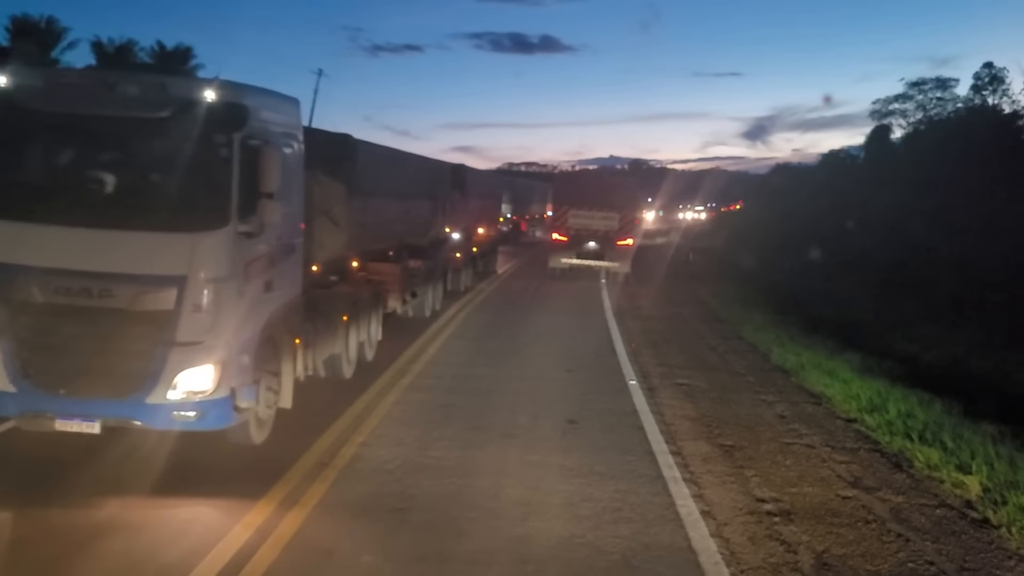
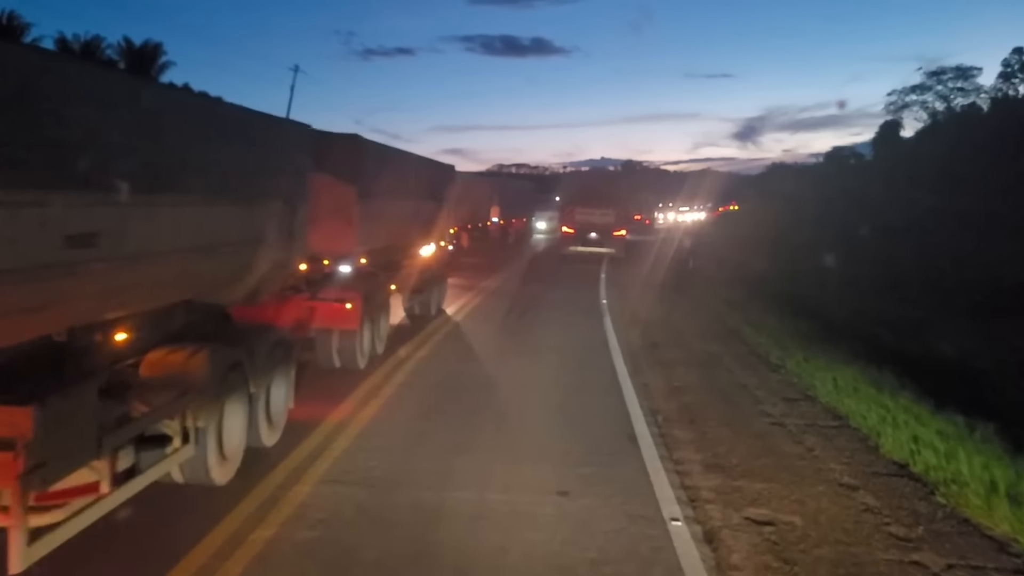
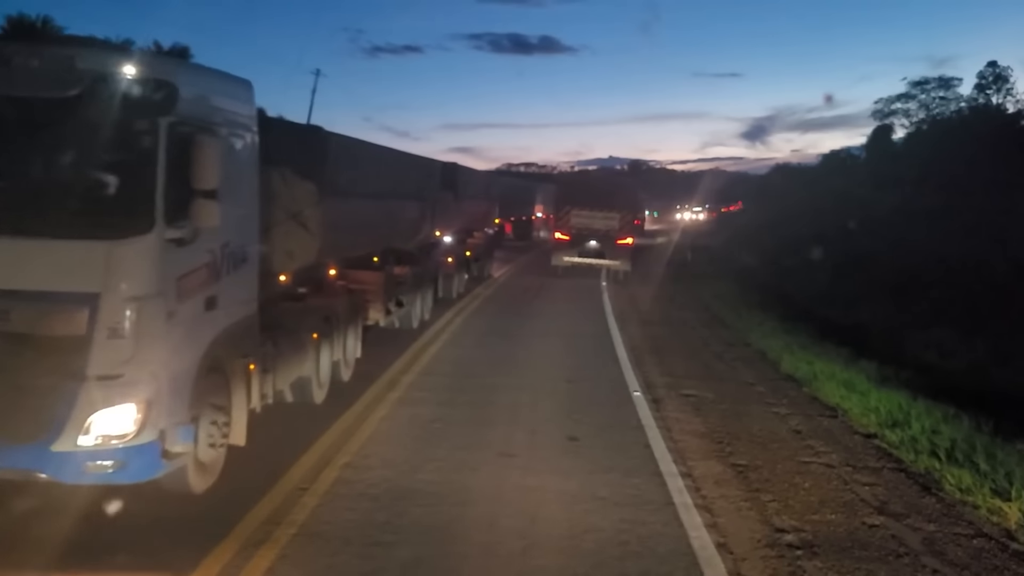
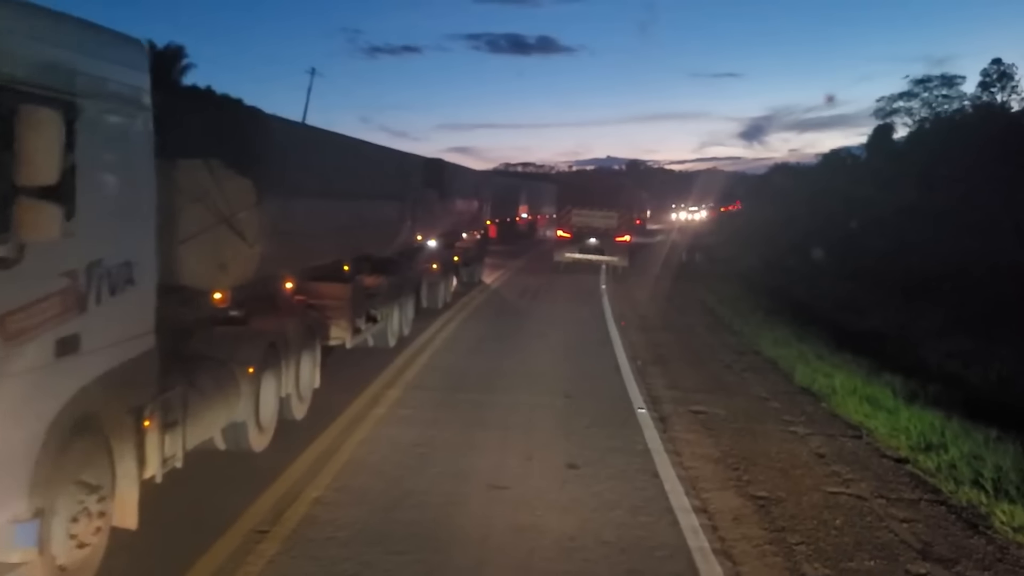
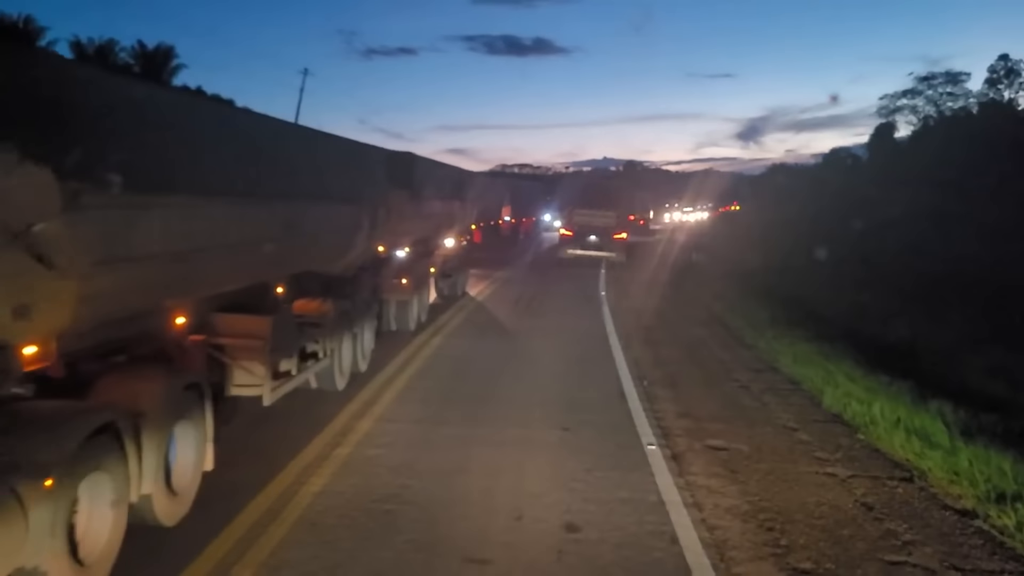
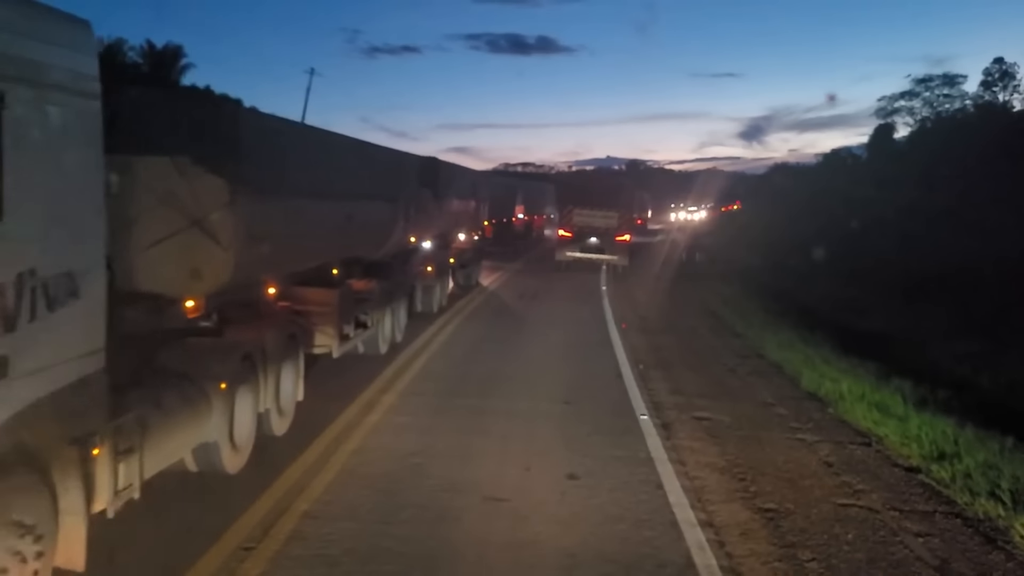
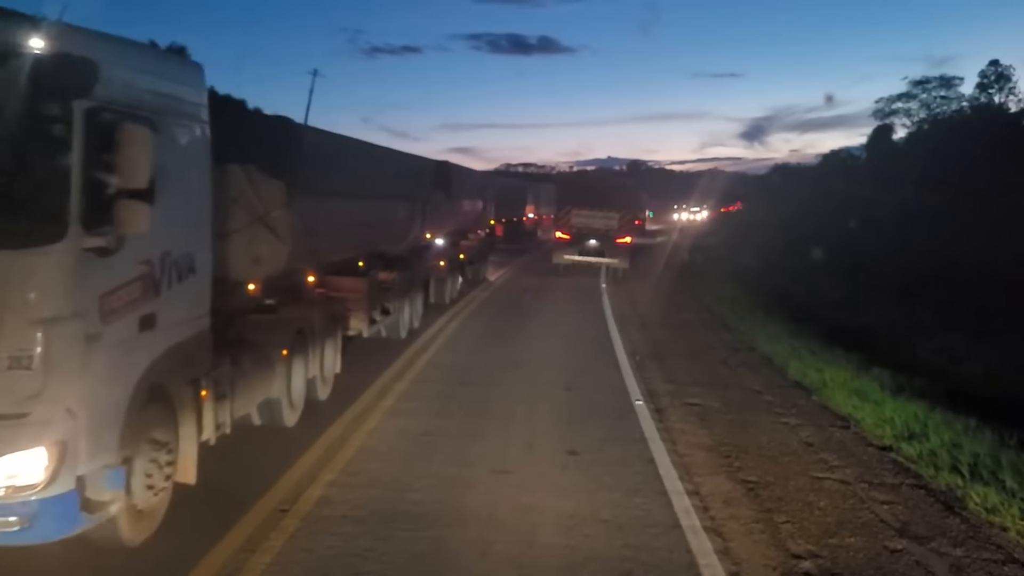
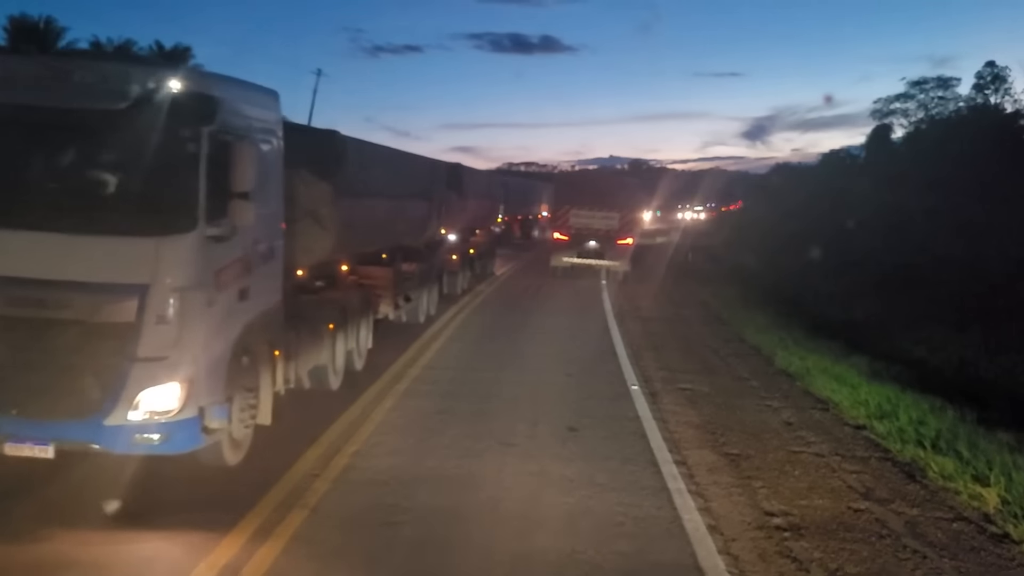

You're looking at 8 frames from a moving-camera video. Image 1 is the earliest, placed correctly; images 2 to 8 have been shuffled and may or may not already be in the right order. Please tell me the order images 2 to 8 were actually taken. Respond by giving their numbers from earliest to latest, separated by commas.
8, 3, 7, 4, 6, 5, 2
